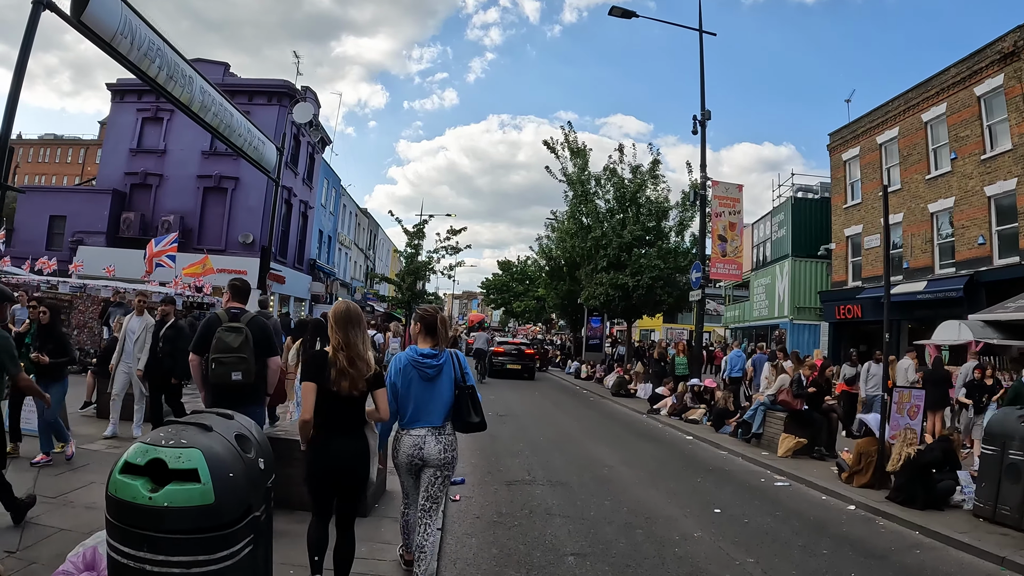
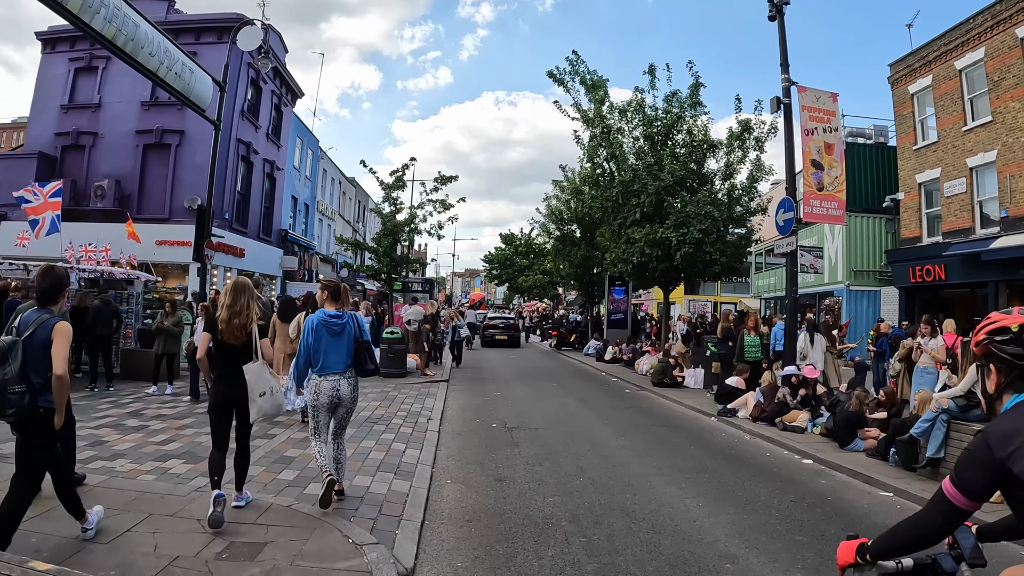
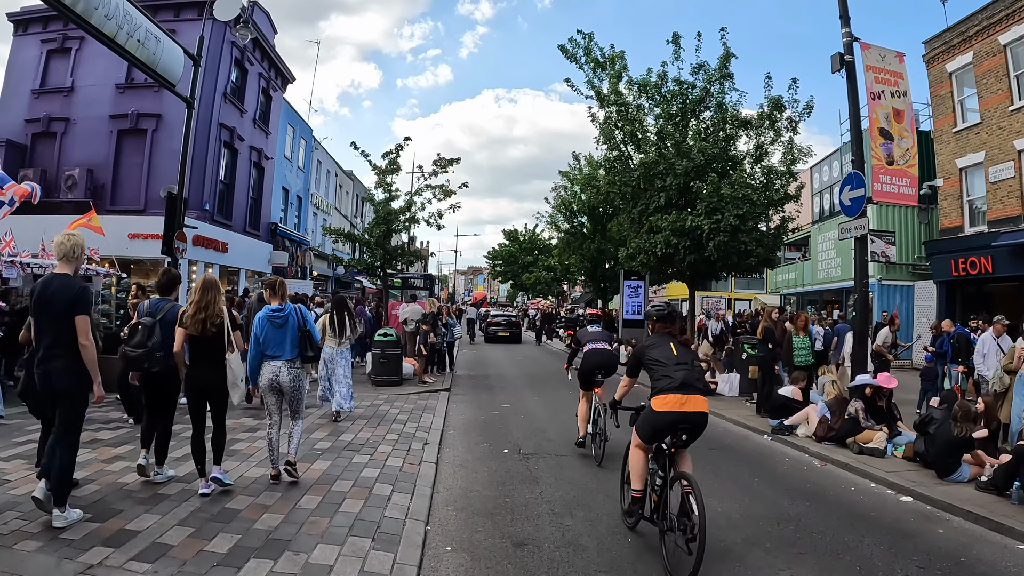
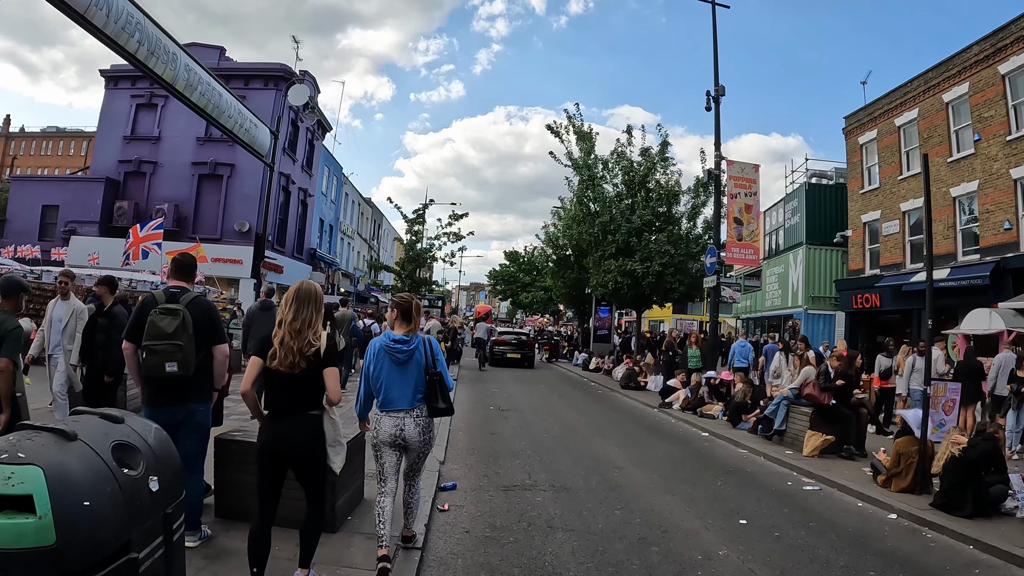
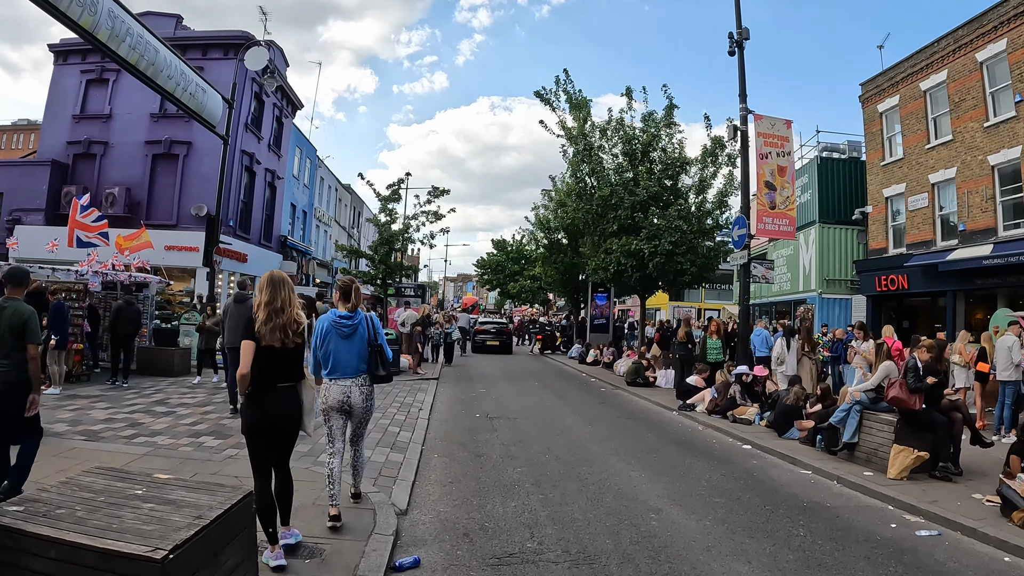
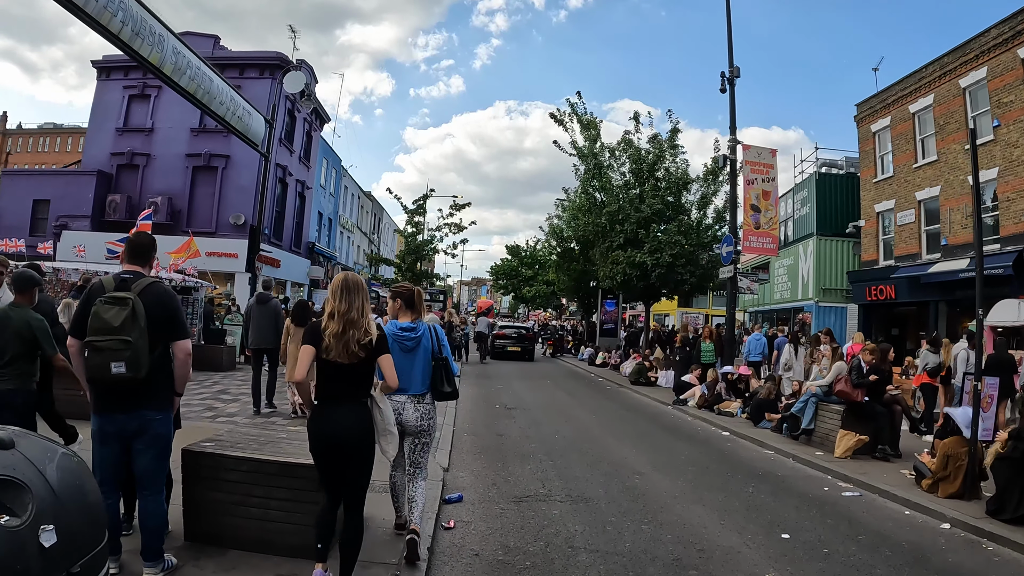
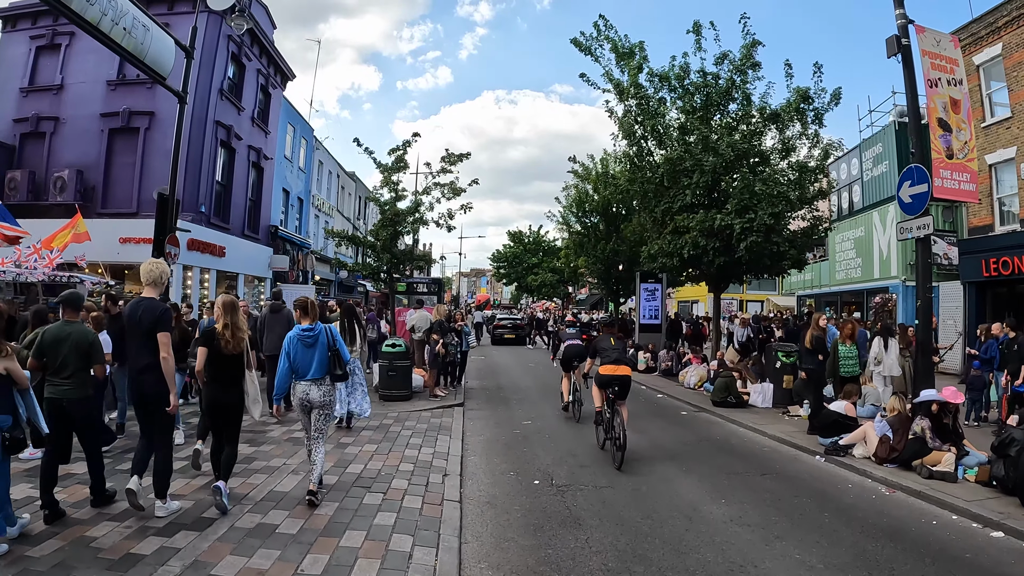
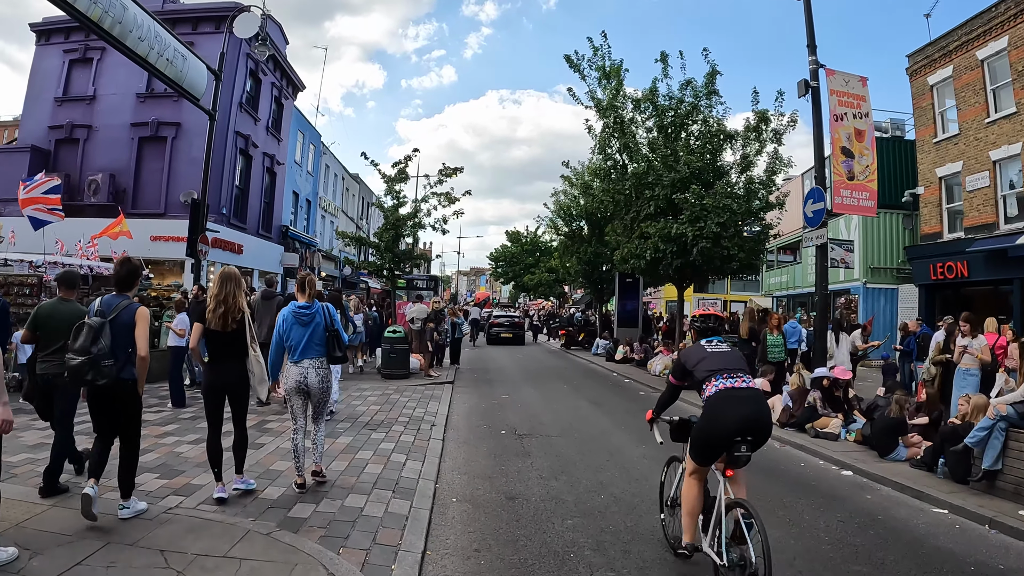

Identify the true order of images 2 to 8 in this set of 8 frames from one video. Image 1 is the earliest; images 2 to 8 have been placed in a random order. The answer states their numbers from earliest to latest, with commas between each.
4, 6, 5, 2, 8, 3, 7
